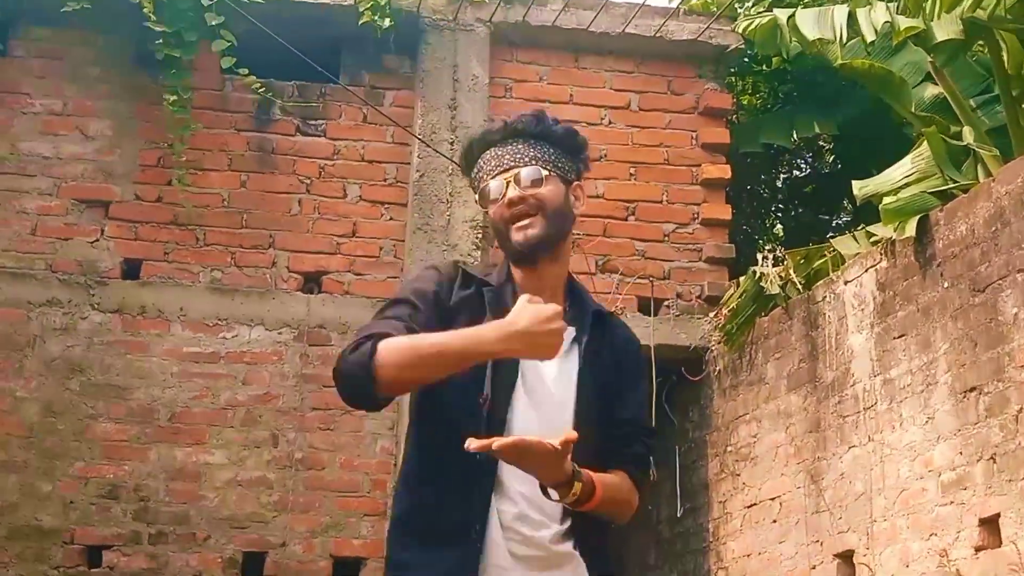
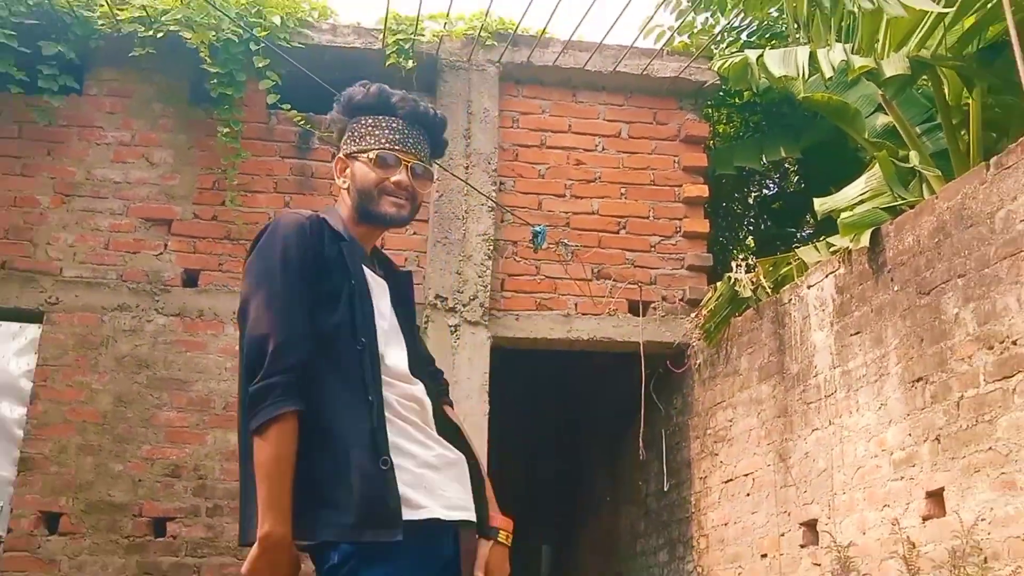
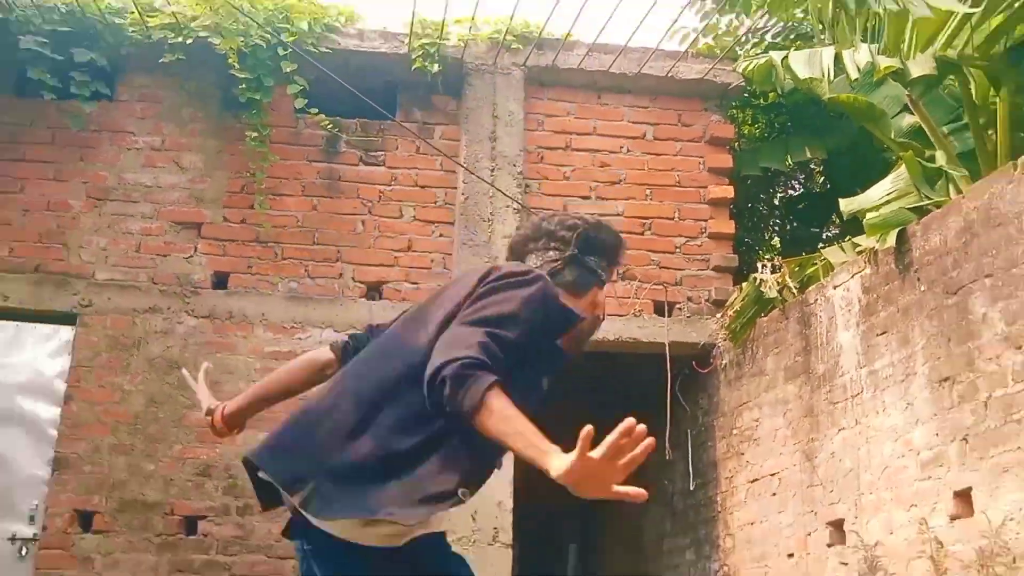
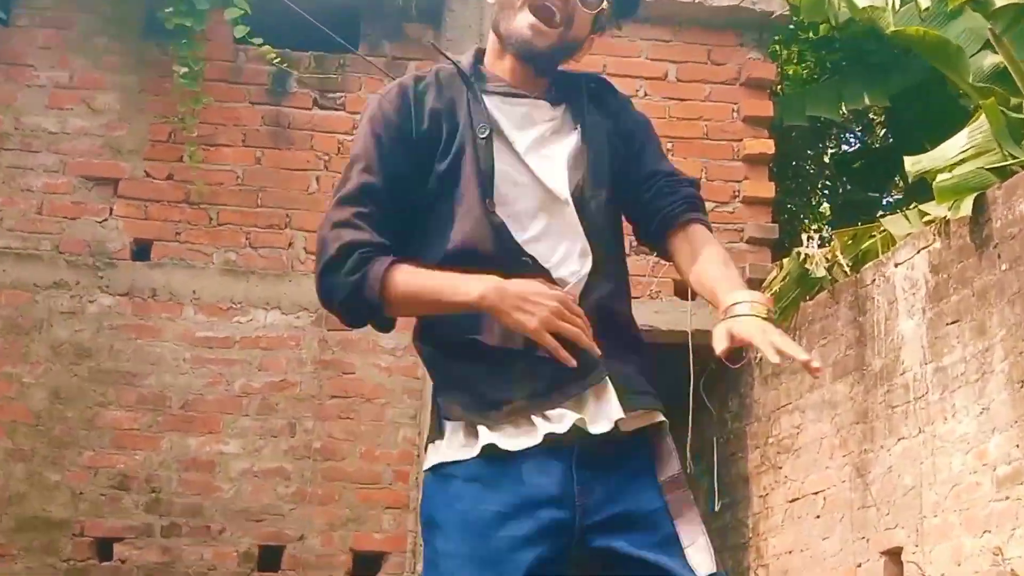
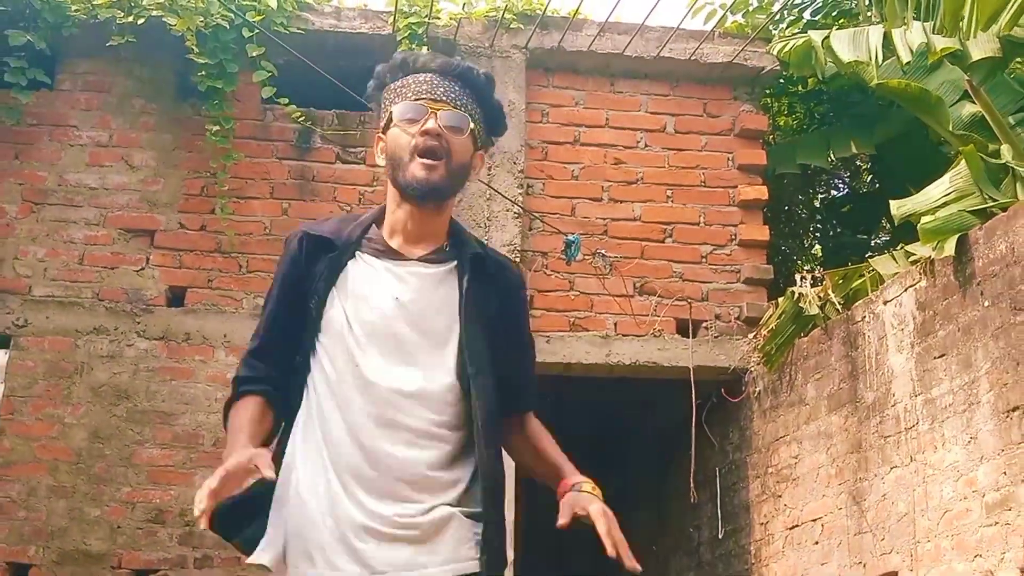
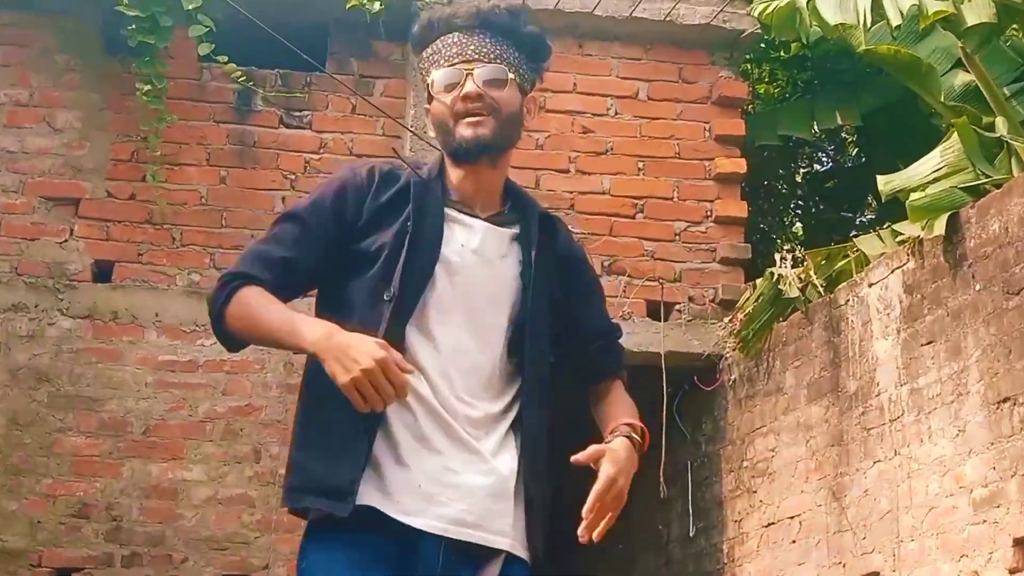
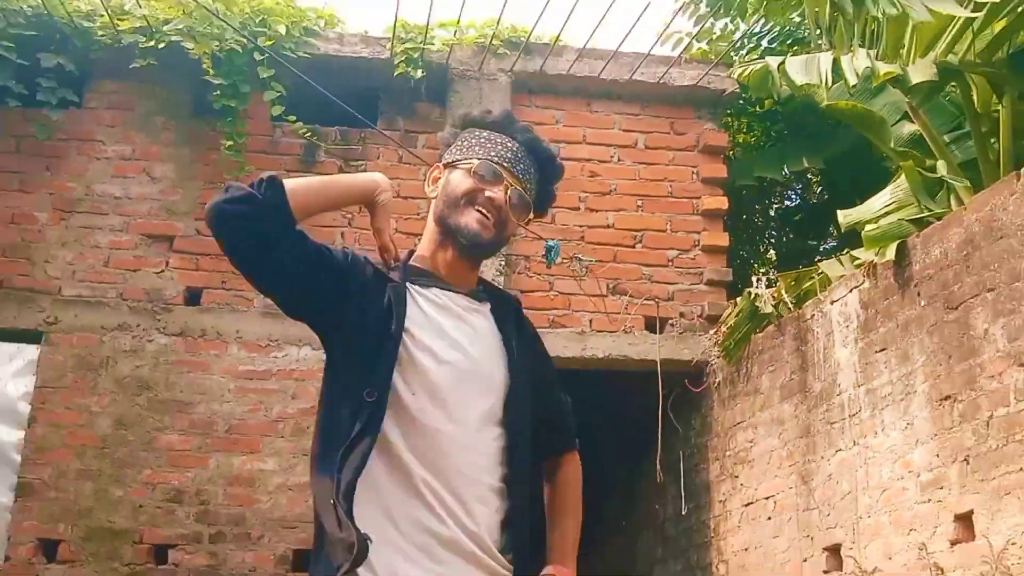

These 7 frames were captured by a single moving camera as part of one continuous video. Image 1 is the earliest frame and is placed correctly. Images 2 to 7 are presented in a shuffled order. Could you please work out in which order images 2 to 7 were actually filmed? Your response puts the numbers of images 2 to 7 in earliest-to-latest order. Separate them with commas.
6, 2, 5, 3, 4, 7
